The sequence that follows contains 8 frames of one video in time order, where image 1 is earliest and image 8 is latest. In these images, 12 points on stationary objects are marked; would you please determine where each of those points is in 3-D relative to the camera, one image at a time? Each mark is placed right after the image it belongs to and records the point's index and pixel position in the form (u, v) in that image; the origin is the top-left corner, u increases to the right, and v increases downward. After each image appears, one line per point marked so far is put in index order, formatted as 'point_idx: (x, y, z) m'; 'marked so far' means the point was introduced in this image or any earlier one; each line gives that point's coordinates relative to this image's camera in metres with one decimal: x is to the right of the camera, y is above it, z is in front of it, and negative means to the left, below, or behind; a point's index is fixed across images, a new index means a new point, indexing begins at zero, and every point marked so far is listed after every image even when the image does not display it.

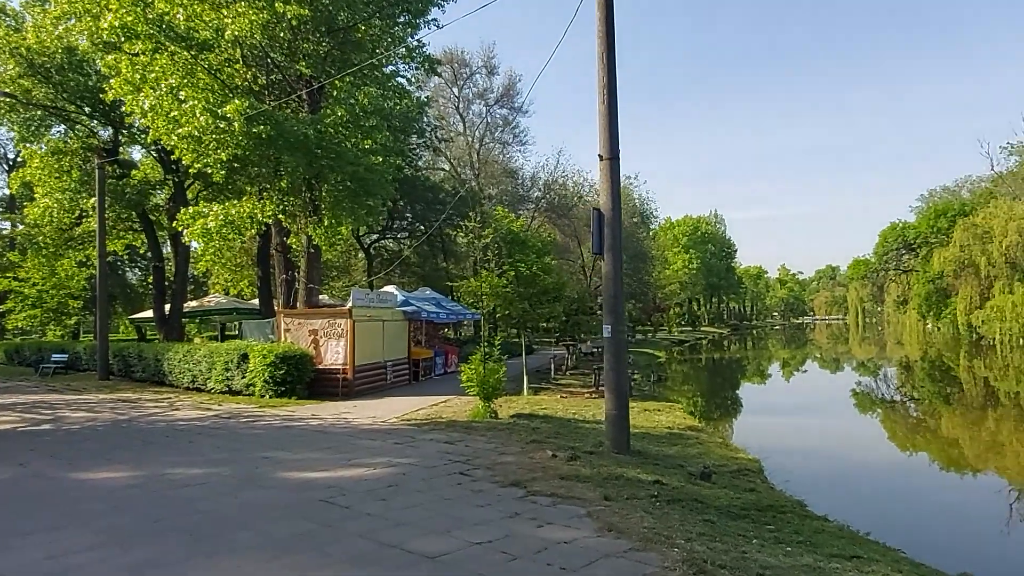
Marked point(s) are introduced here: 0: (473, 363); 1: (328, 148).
0: (-0.6, -1.1, +12.0) m
1: (-4.2, +3.2, +17.3) m
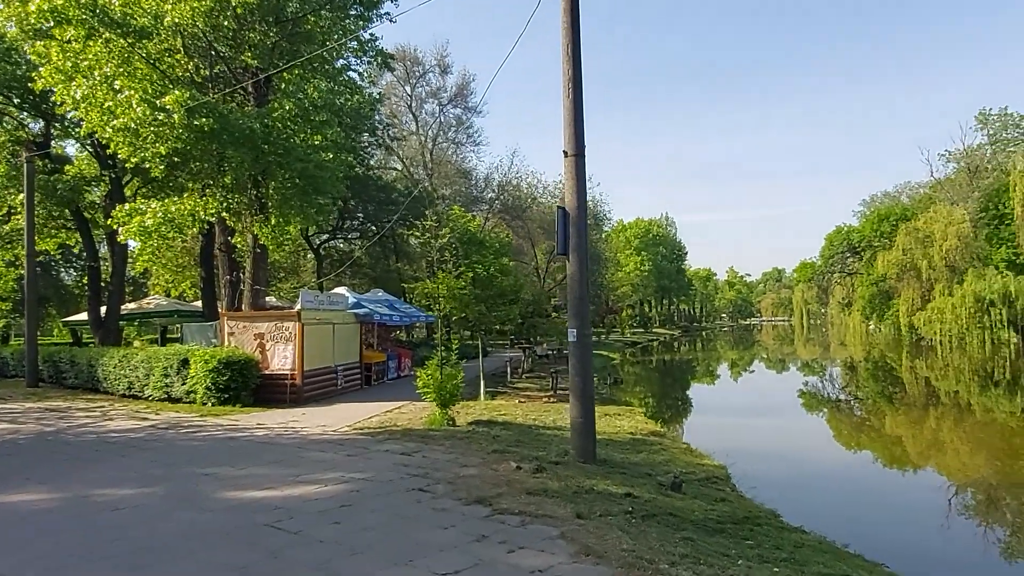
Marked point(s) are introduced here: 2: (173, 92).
0: (-1.2, -1.2, +11.5) m
1: (-5.1, +3.2, +16.6) m
2: (-6.5, +3.8, +14.9) m
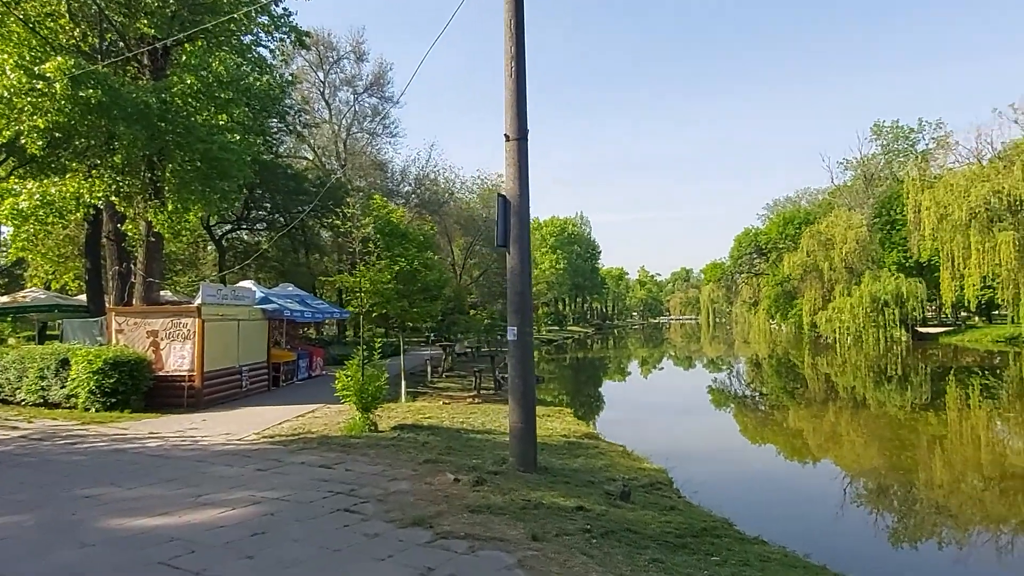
0: (-2.2, -1.0, +10.5) m
1: (-6.6, +3.3, +15.1) m
2: (-7.9, +3.9, +13.3) m
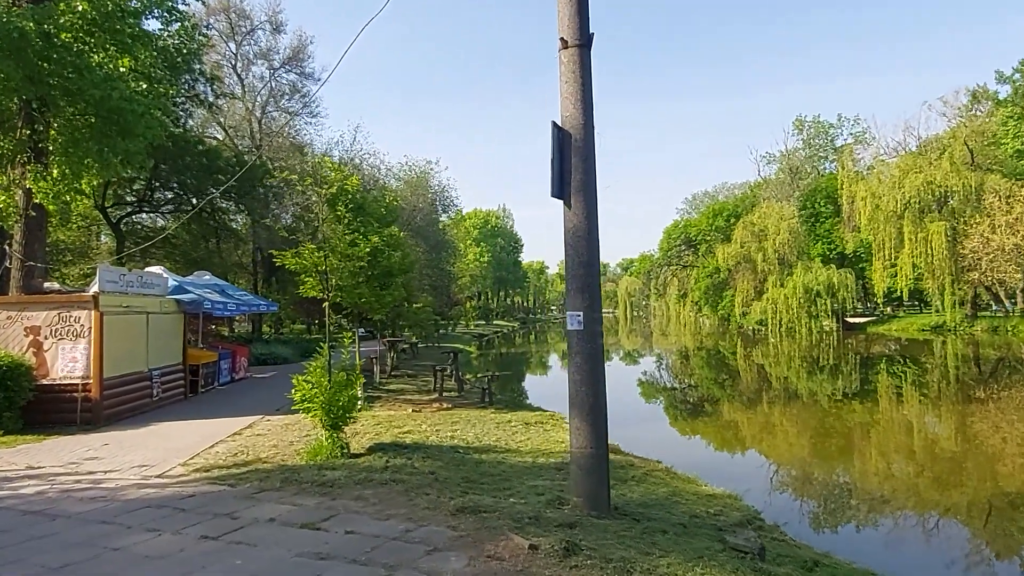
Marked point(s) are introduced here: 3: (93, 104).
0: (-2.1, -0.8, +8.0) m
1: (-7.0, +3.5, +12.0) m
2: (-8.1, +4.1, +10.1) m
3: (-7.2, +3.3, +13.5) m
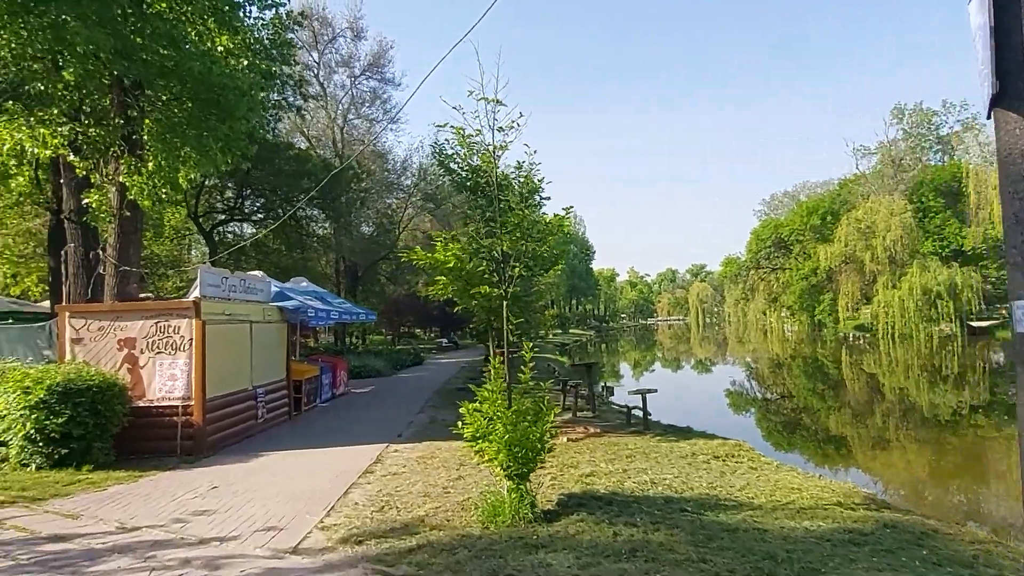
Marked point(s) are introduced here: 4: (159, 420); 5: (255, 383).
0: (-0.2, -0.8, +5.9) m
1: (-4.9, +3.4, +10.4) m
2: (-6.1, +4.1, +8.6) m
3: (-4.9, +3.2, +11.8) m
4: (-4.3, -1.6, +9.5) m
5: (-3.9, -1.4, +11.6) m
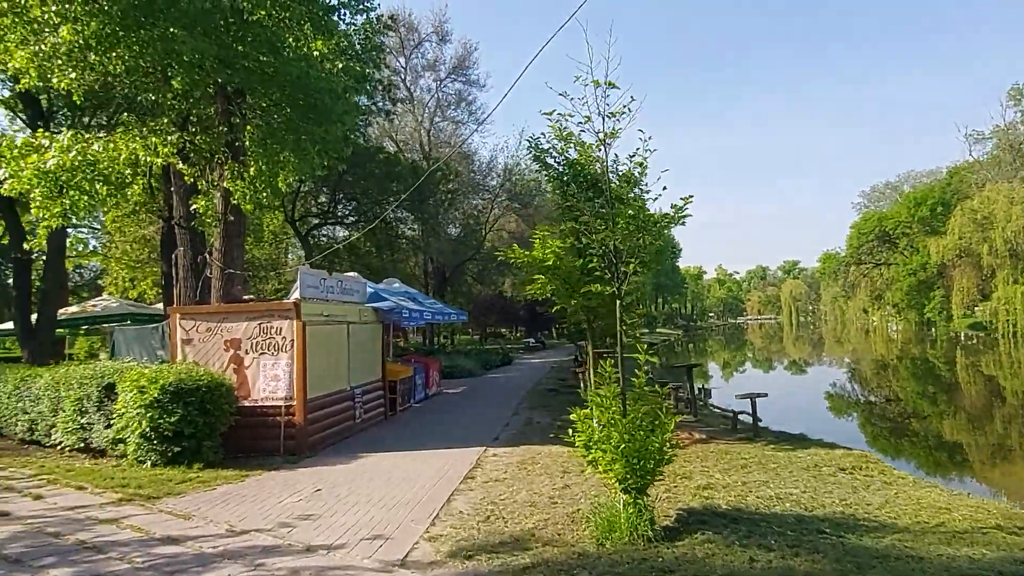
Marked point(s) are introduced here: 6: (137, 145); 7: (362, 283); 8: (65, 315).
0: (+0.6, -0.8, +5.5) m
1: (-3.6, +3.4, +10.5) m
2: (-5.0, +4.0, +8.8) m
3: (-3.4, +3.1, +11.9) m
4: (-3.1, -1.6, +9.5) m
5: (-2.4, -1.4, +11.6) m
6: (-6.3, +2.4, +13.0) m
7: (-2.4, +0.1, +12.5) m
8: (-10.3, -0.7, +17.9) m
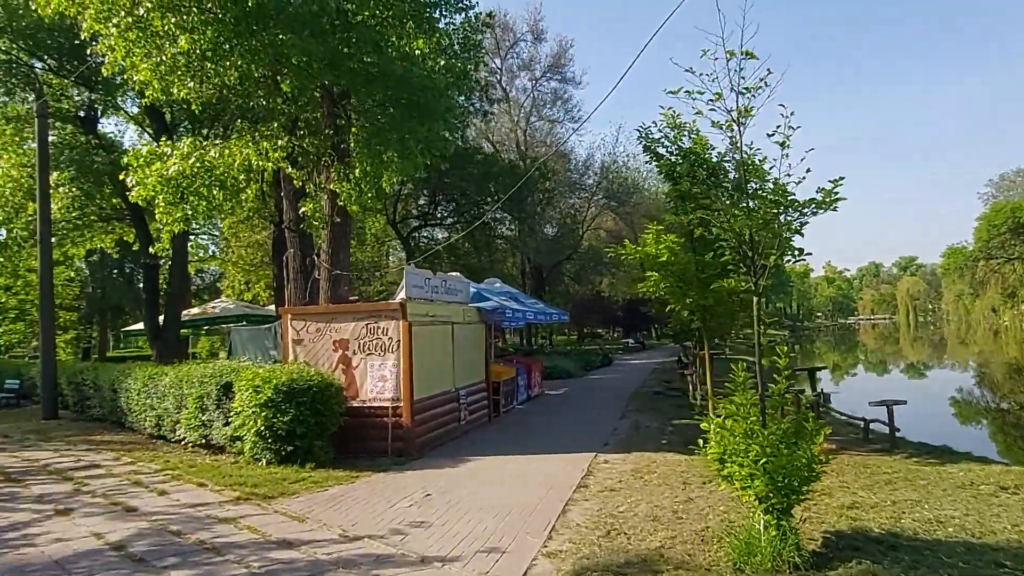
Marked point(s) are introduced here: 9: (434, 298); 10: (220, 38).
0: (+1.4, -0.8, +5.0) m
1: (-2.1, +3.4, +10.5) m
2: (-3.7, +4.0, +9.0) m
3: (-1.8, +3.1, +11.9) m
4: (-1.7, -1.6, +9.5) m
5: (-0.8, -1.4, +11.4) m
6: (-4.5, +2.4, +13.3) m
7: (-0.7, +0.1, +12.3) m
8: (-7.9, -0.7, +18.7) m
9: (-1.1, -0.1, +10.7) m
10: (-4.4, +3.7, +11.6) m
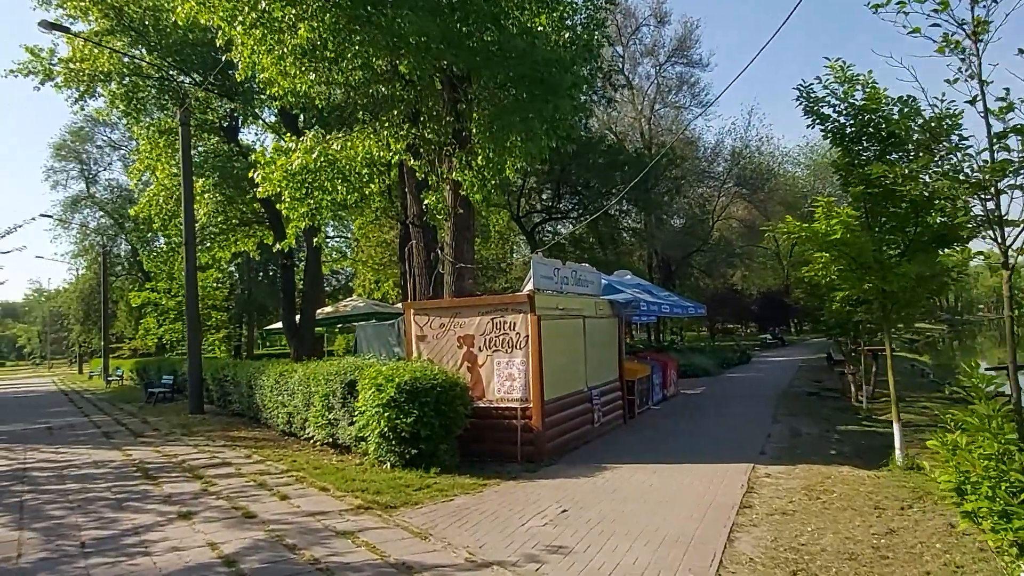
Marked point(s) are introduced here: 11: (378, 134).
0: (+2.2, -0.6, +3.8) m
1: (-0.4, +3.5, +9.7) m
2: (-2.3, +4.1, +8.4) m
3: (+0.1, +3.3, +11.0) m
4: (-0.1, -1.5, +8.6) m
5: (+1.1, -1.3, +10.4) m
6: (-2.3, +2.5, +12.8) m
7: (+1.3, +0.2, +11.3) m
8: (-4.7, -0.6, +18.7) m
9: (+0.7, 0.0, +9.7) m
10: (-2.5, +3.8, +11.2) m
11: (-2.2, +2.6, +12.8) m
